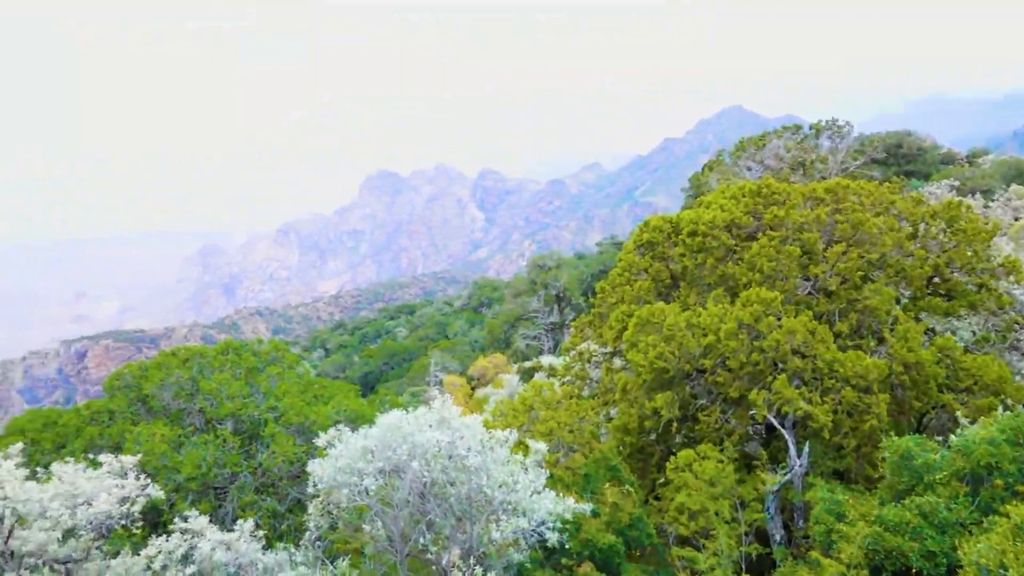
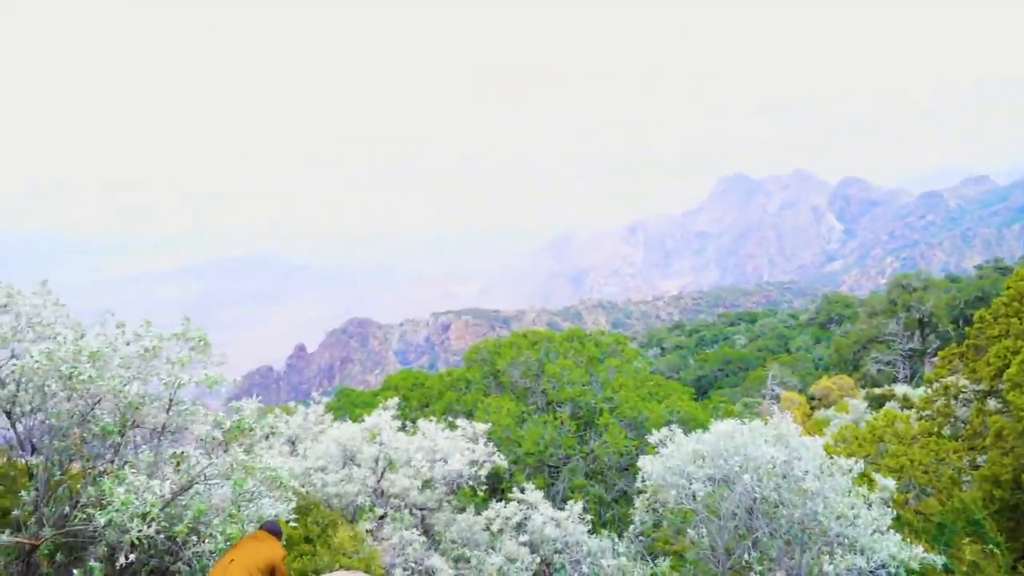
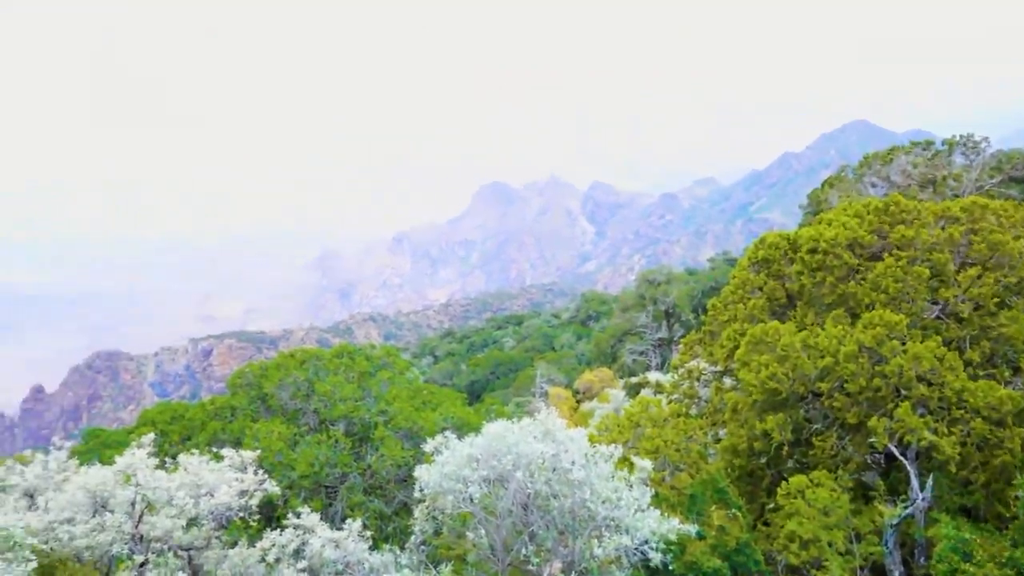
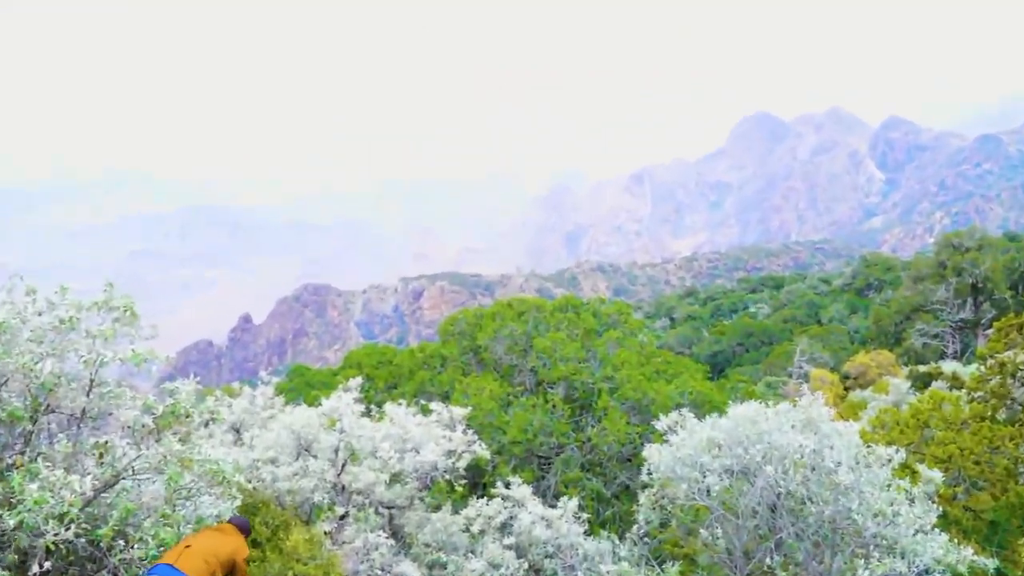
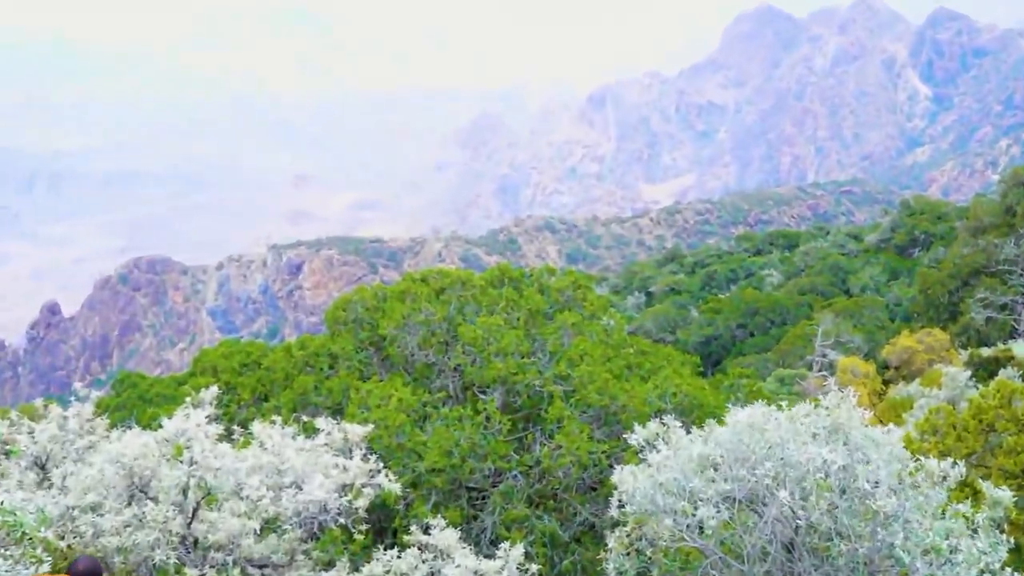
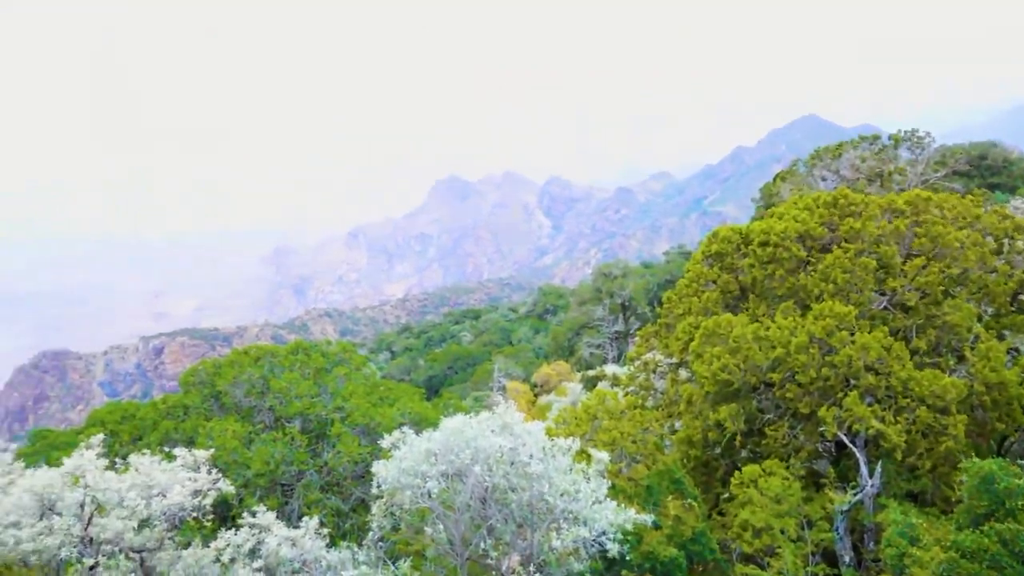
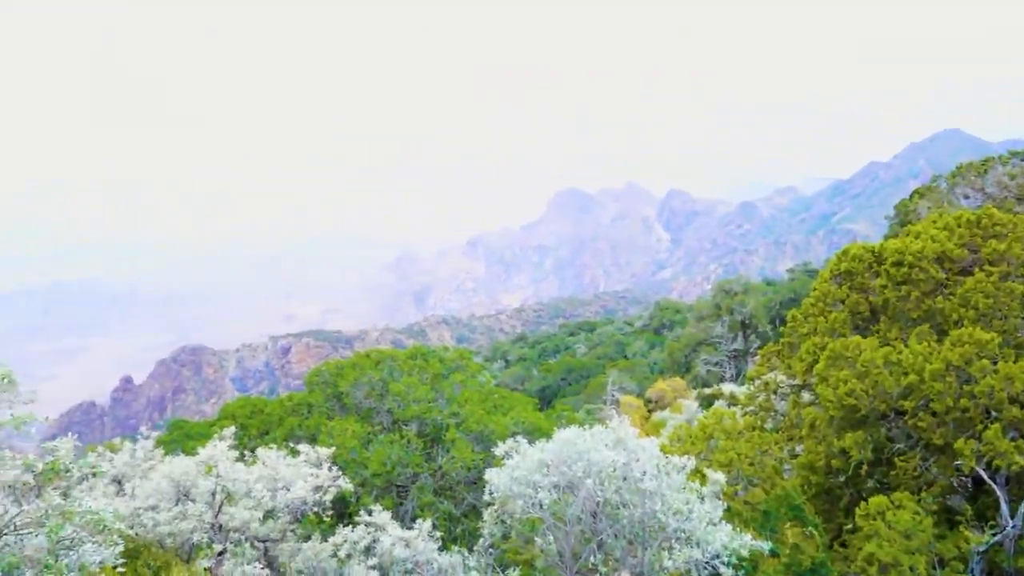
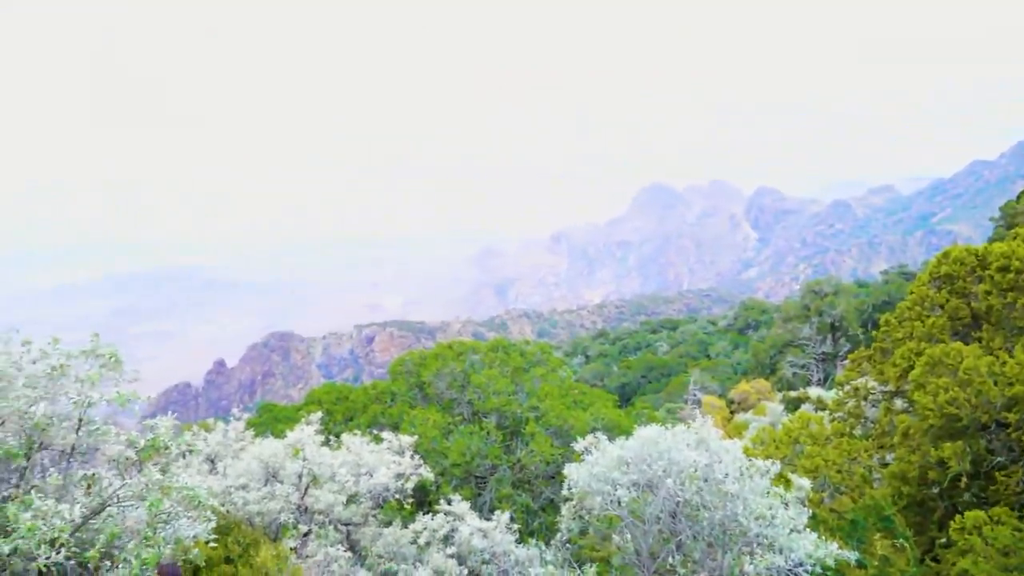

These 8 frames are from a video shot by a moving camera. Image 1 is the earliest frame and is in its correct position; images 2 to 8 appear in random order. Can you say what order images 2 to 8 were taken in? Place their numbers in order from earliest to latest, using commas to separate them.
6, 3, 7, 8, 2, 4, 5
